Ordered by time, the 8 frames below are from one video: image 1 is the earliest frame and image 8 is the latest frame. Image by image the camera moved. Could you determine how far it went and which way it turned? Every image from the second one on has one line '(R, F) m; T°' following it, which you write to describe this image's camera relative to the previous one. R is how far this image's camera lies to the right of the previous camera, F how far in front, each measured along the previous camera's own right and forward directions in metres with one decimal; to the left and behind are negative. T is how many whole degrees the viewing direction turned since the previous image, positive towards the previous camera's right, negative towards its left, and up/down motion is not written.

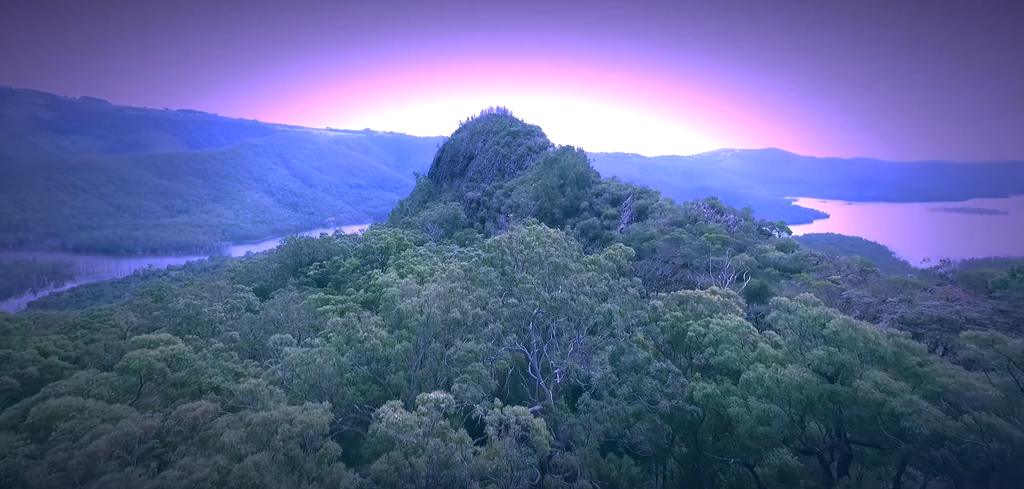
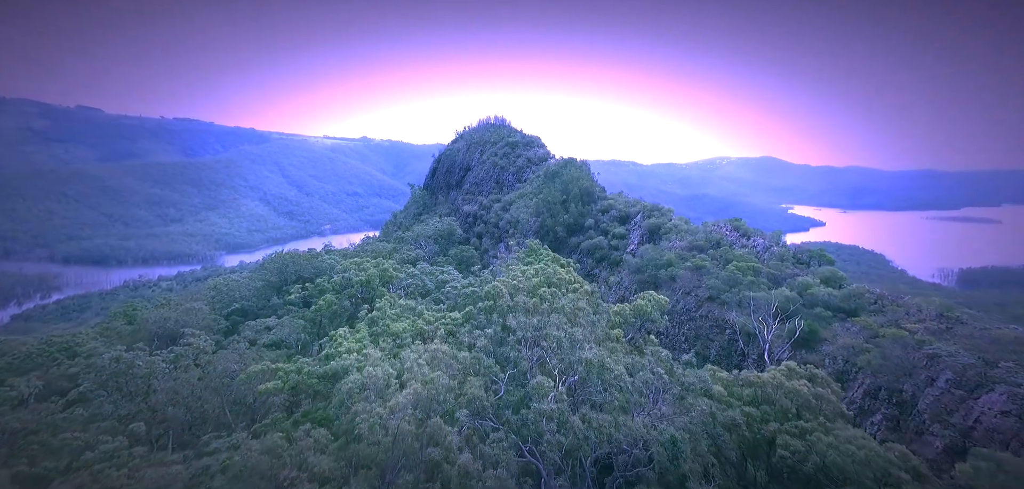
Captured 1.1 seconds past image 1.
(-0.1, +2.1) m; +1°
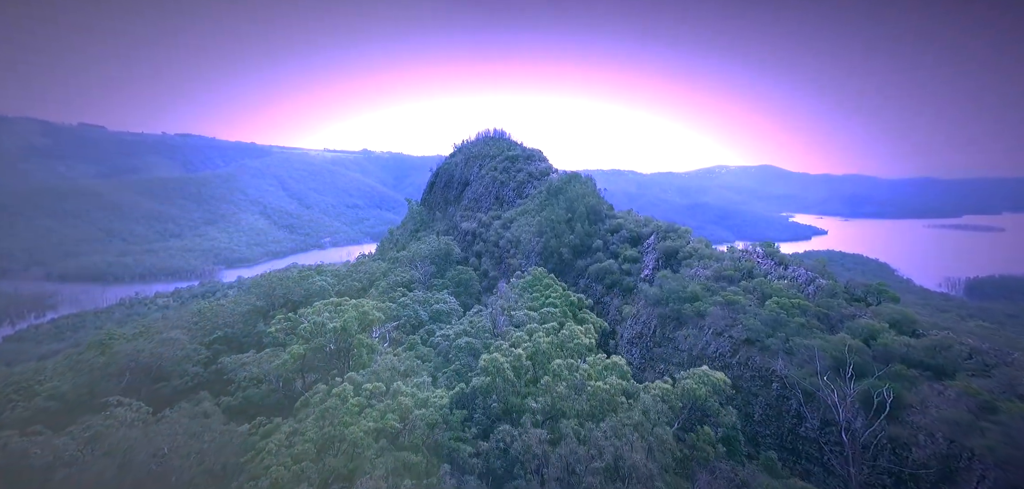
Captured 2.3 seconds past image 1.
(-0.1, +2.1) m; 0°
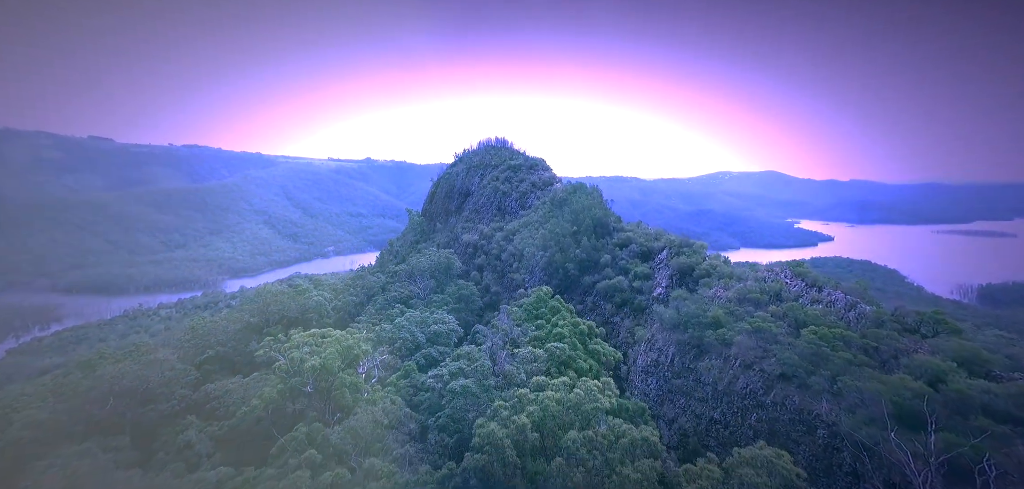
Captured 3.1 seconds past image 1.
(0.0, +1.4) m; 0°
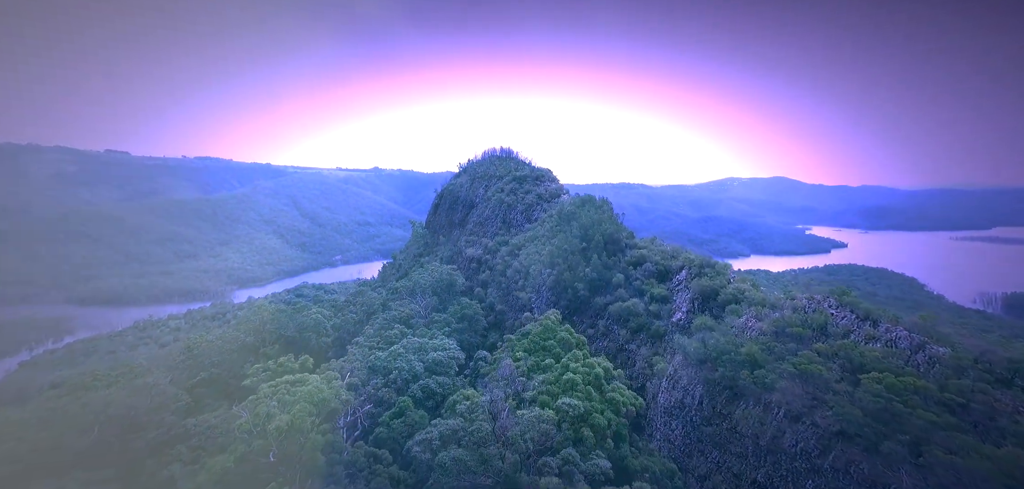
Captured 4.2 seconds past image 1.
(+0.1, +1.6) m; -1°
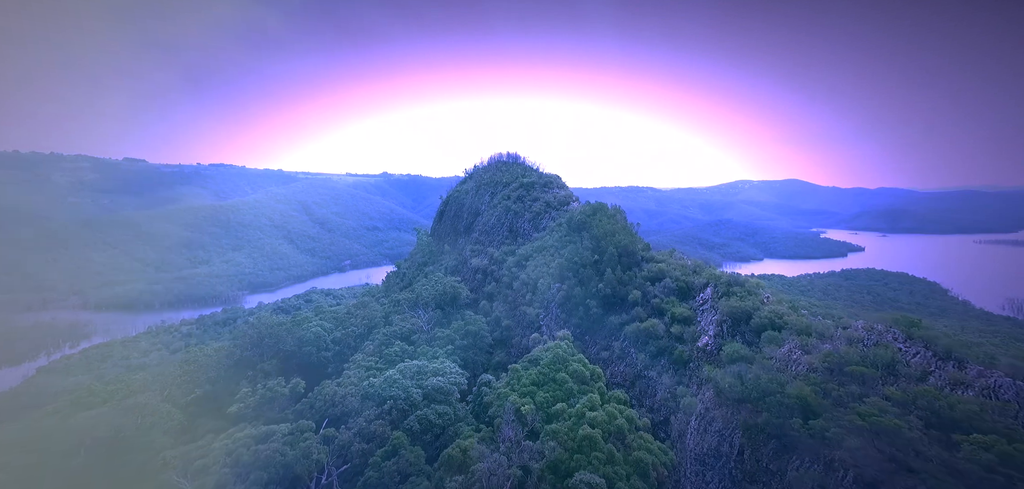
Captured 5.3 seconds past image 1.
(+0.1, +1.8) m; -1°
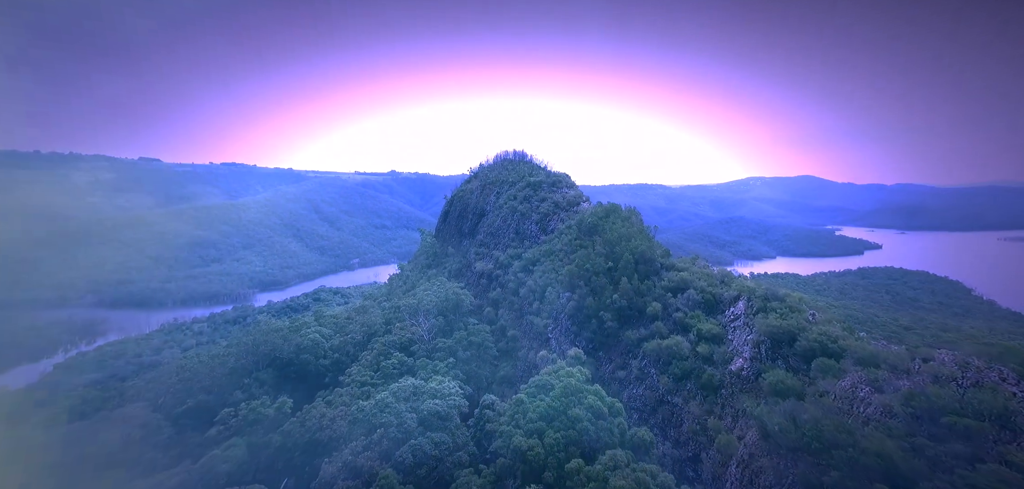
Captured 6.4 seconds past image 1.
(+0.1, +2.0) m; -1°
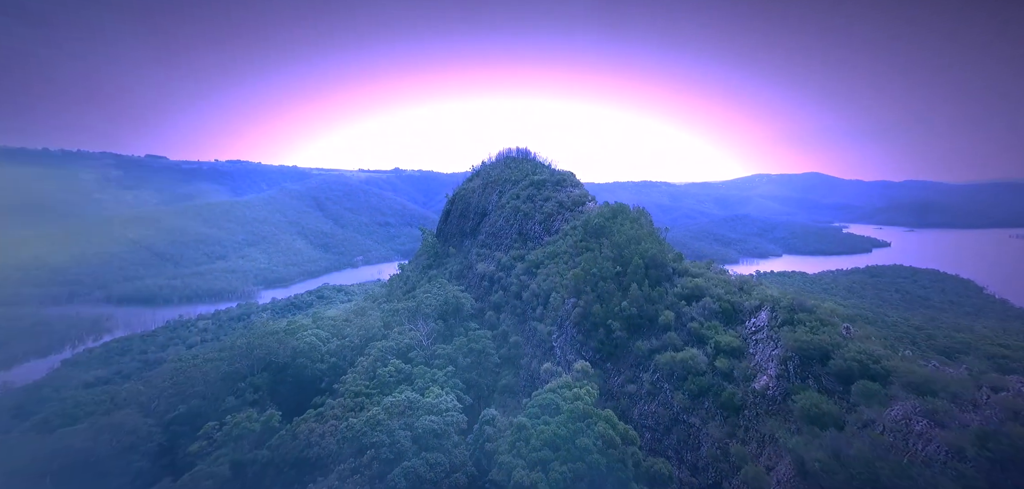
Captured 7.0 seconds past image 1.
(+0.1, +1.2) m; 0°
